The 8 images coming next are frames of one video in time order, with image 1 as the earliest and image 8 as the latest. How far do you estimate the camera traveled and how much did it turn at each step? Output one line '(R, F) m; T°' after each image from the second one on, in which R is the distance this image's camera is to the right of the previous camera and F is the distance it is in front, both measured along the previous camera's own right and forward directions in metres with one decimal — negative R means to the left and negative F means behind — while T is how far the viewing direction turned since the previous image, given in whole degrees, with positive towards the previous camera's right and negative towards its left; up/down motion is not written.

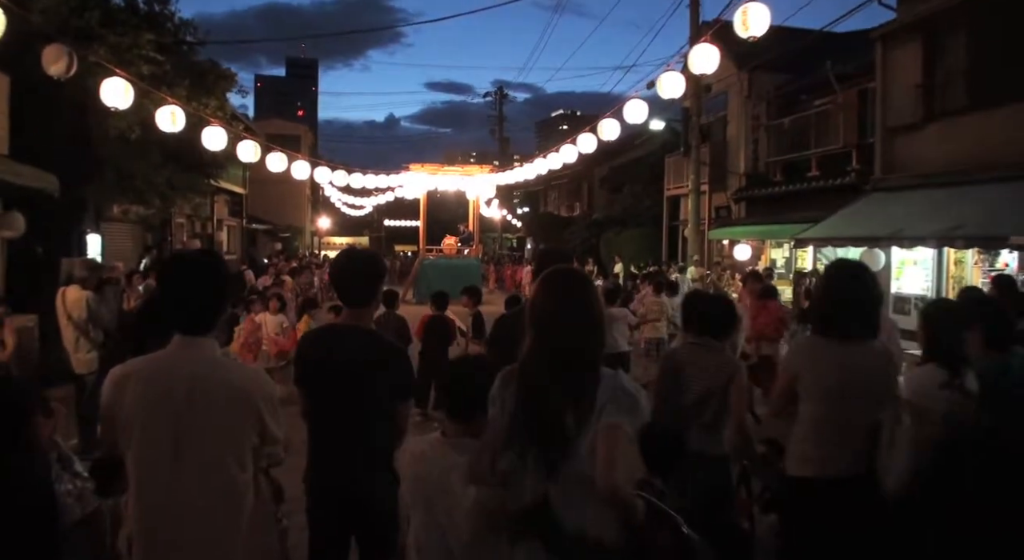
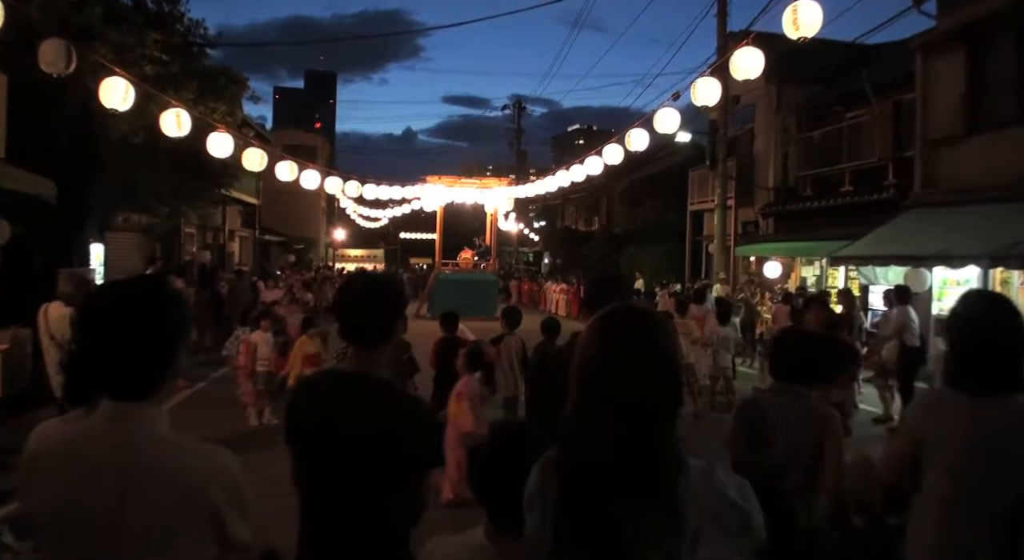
(-0.1, +0.8) m; -1°
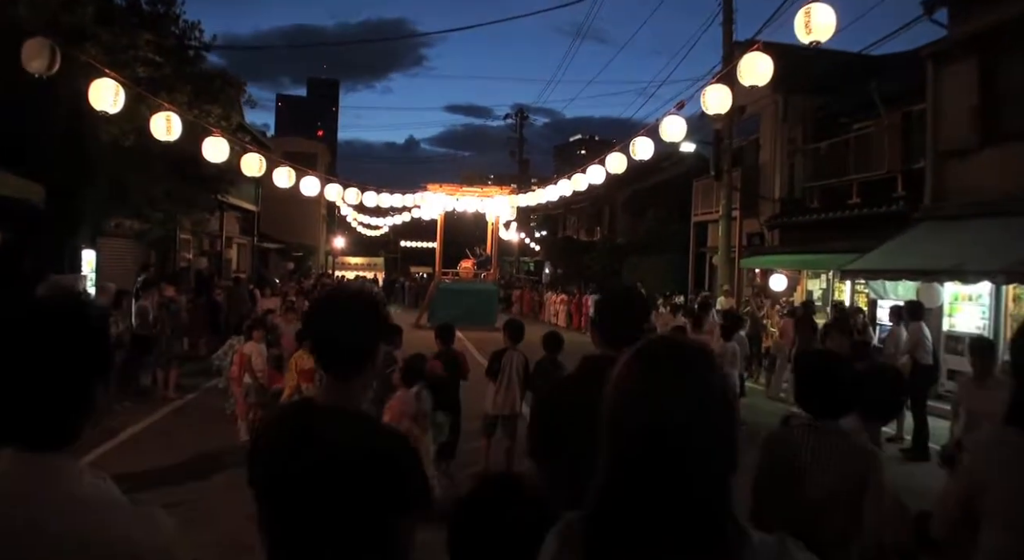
(0.0, +0.4) m; 0°
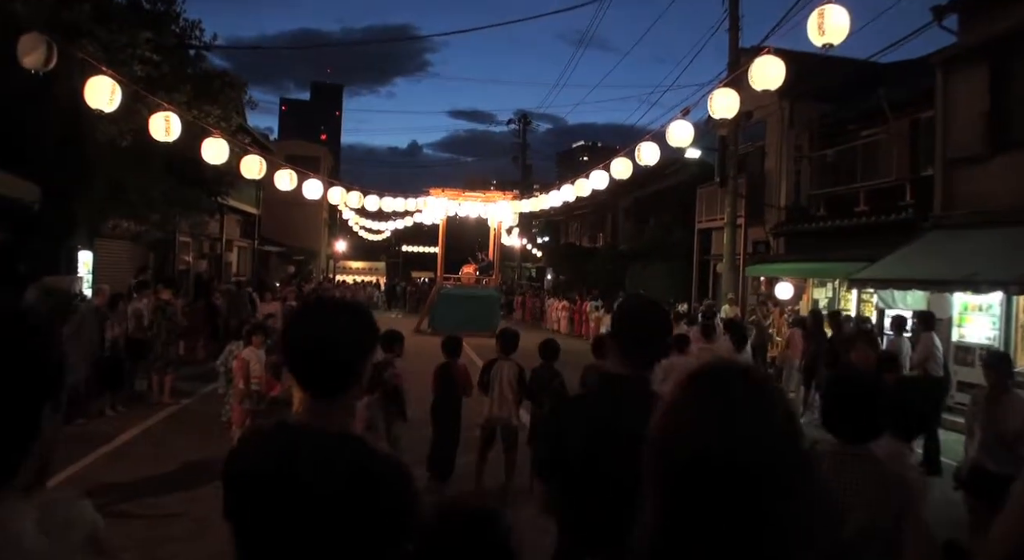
(0.0, +0.2) m; 0°
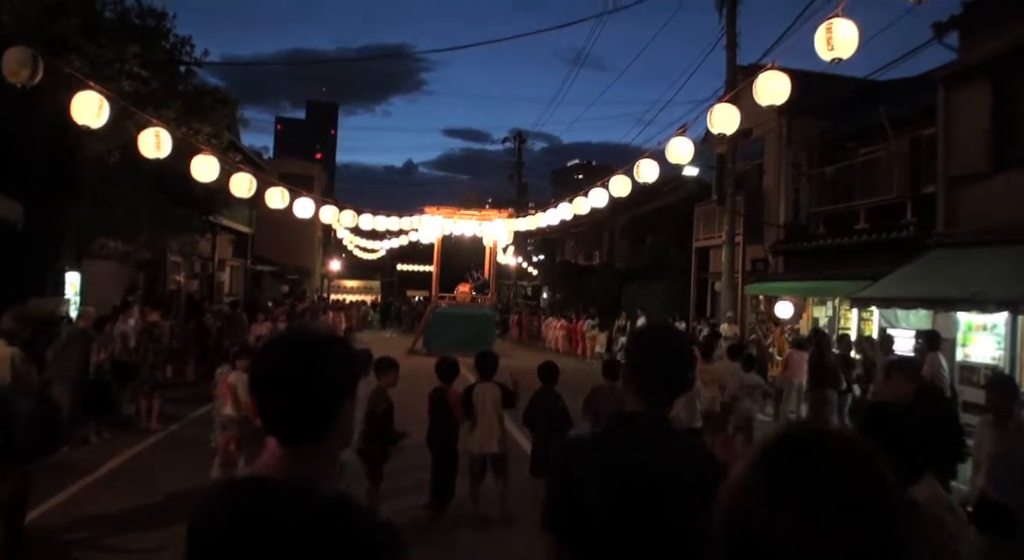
(0.0, +0.3) m; 0°
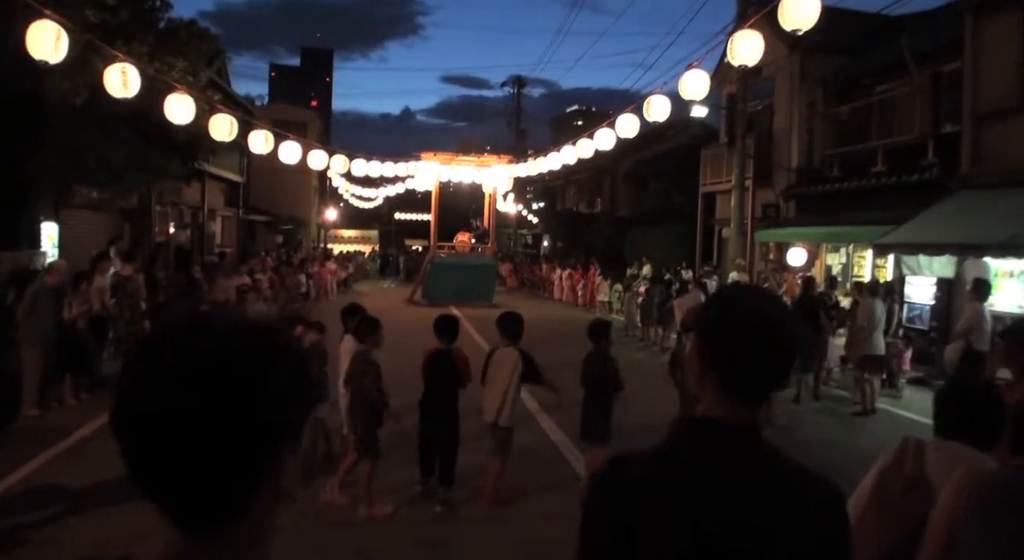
(0.0, +0.8) m; 0°
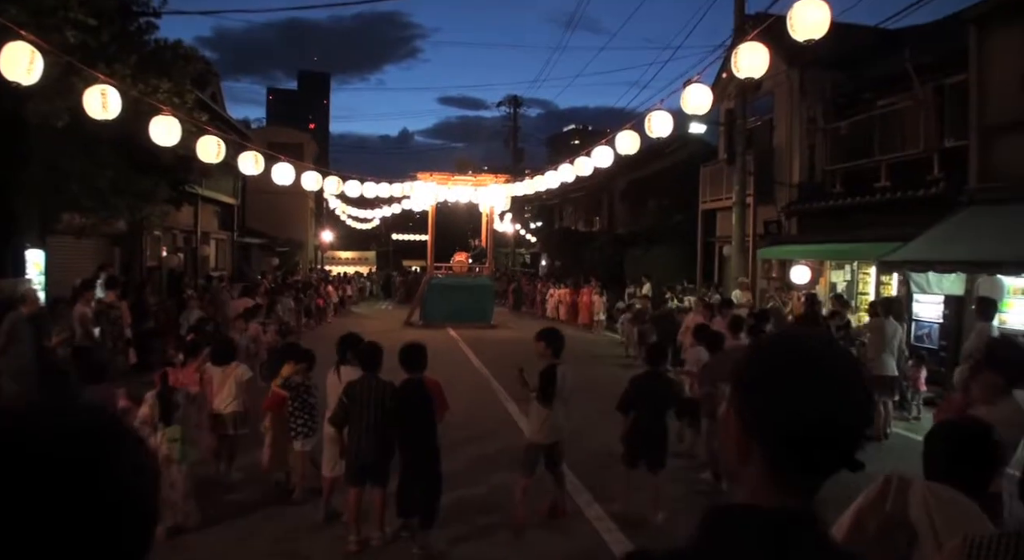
(0.0, +0.4) m; 0°
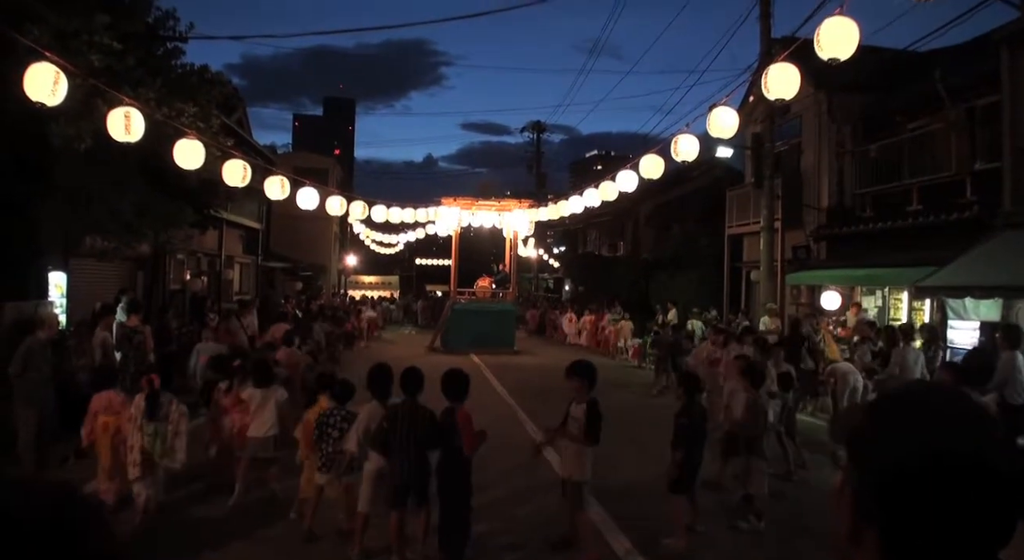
(0.0, +0.2) m; -2°
